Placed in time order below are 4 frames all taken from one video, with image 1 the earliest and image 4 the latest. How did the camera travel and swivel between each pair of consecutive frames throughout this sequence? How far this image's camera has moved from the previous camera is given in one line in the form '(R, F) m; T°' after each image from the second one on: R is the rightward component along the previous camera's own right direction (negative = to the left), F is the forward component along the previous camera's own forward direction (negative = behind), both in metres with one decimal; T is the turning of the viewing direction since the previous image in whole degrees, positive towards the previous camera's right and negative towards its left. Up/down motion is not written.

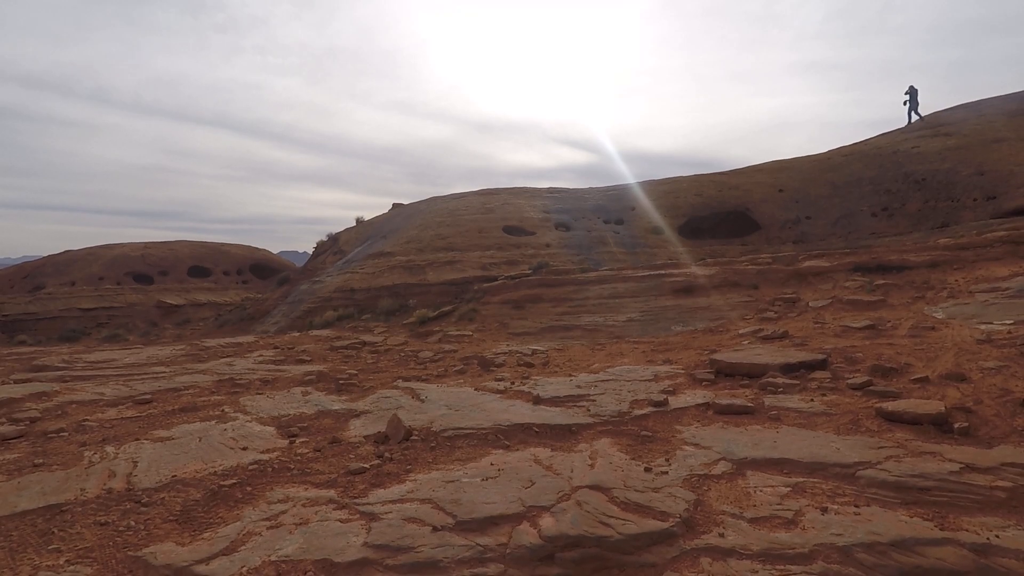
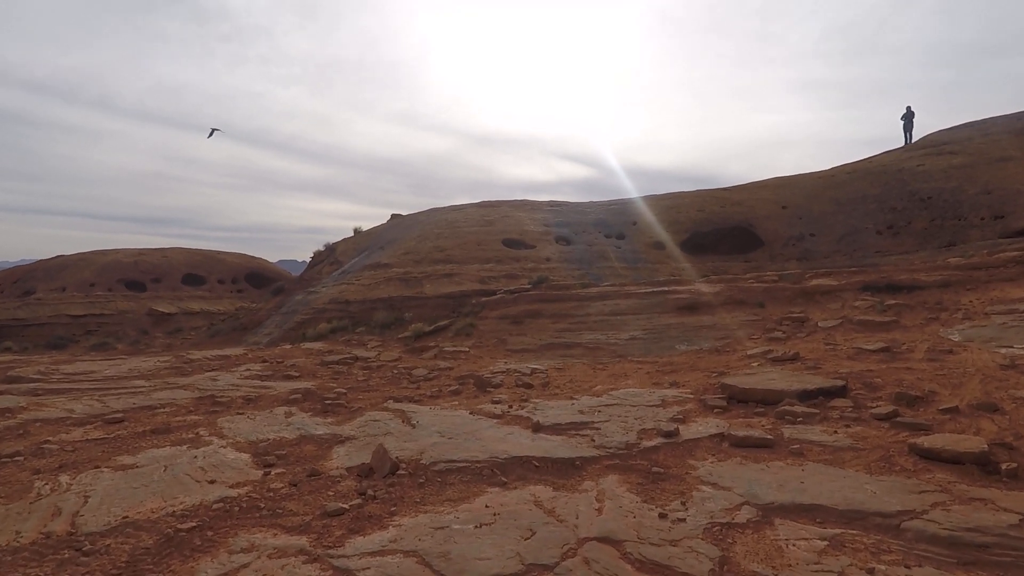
(0.0, +0.4) m; 0°
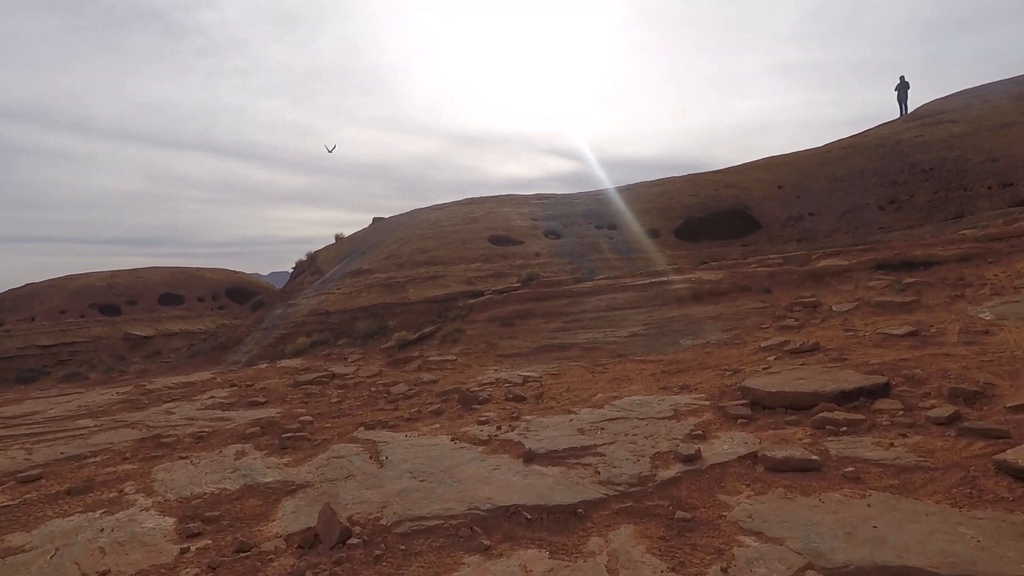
(+0.1, +0.9) m; +1°
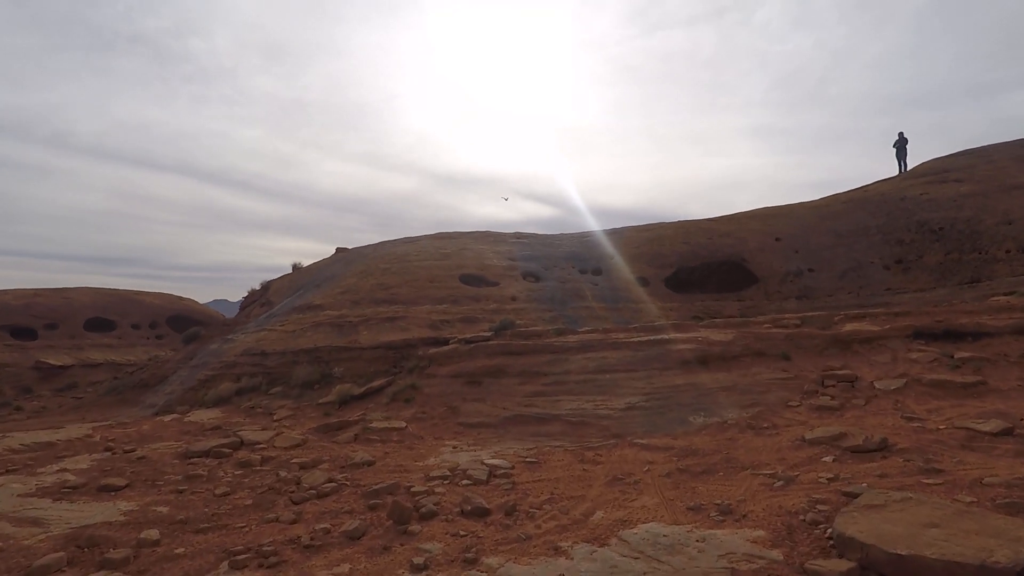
(0.0, +2.1) m; +2°
